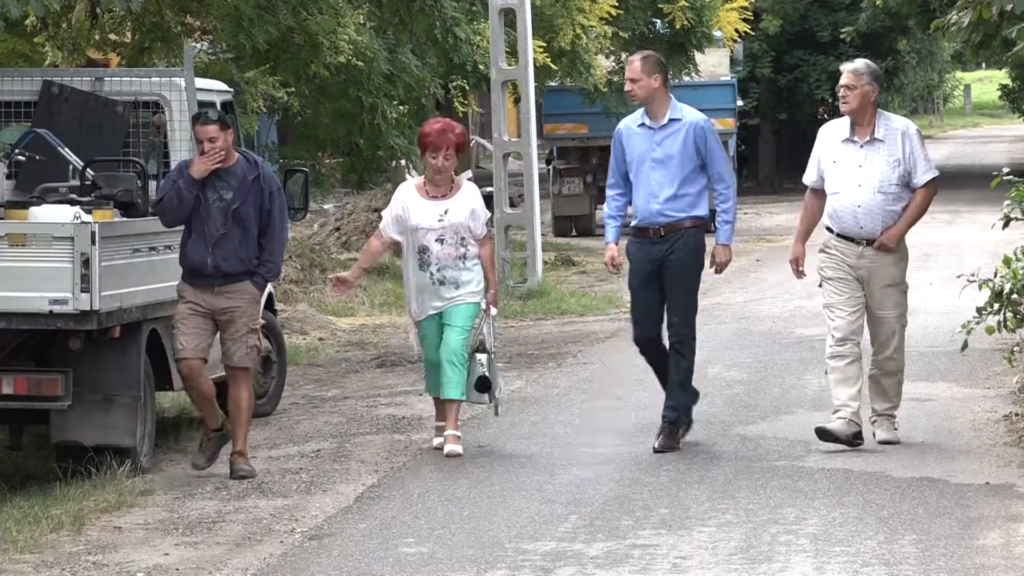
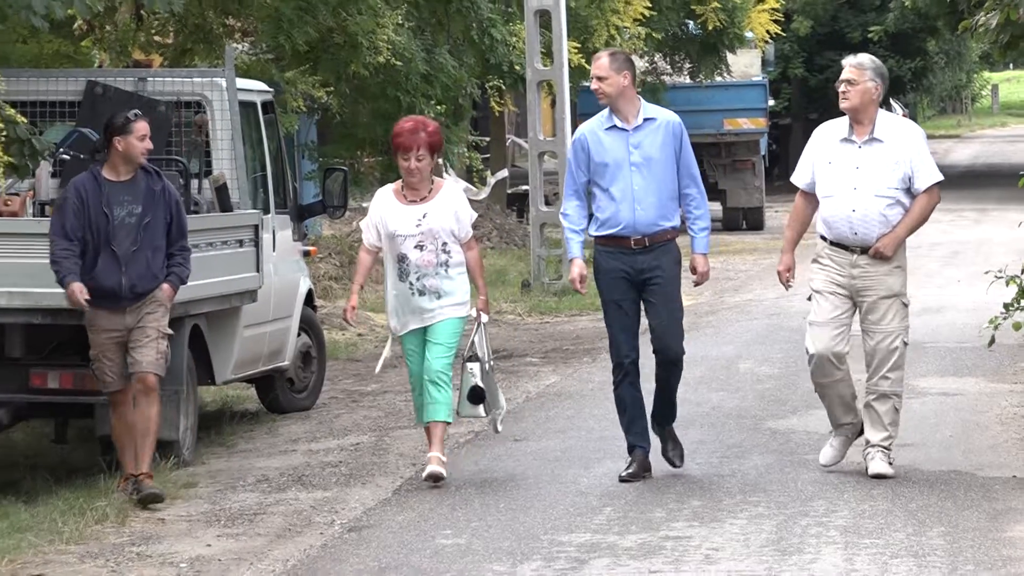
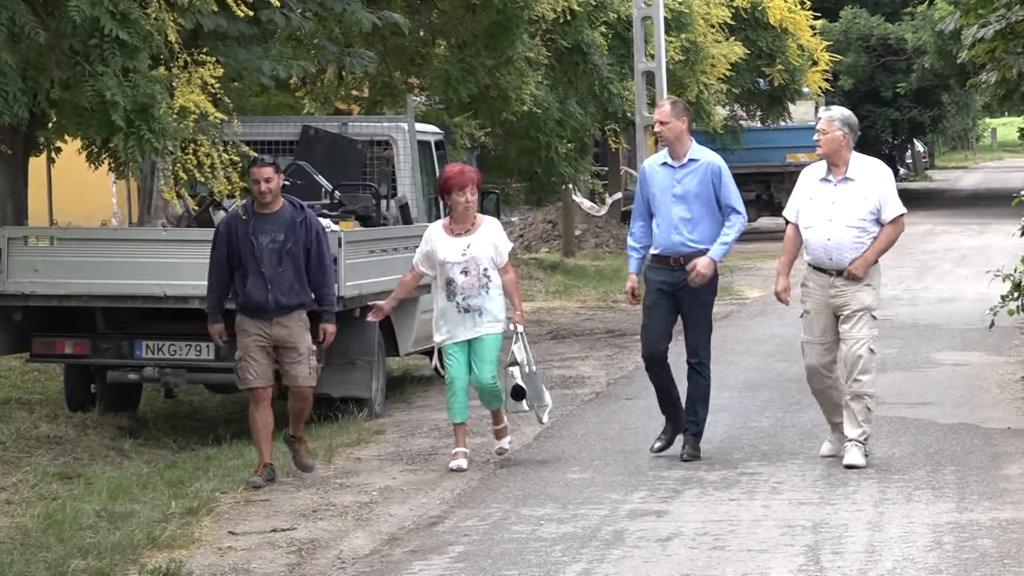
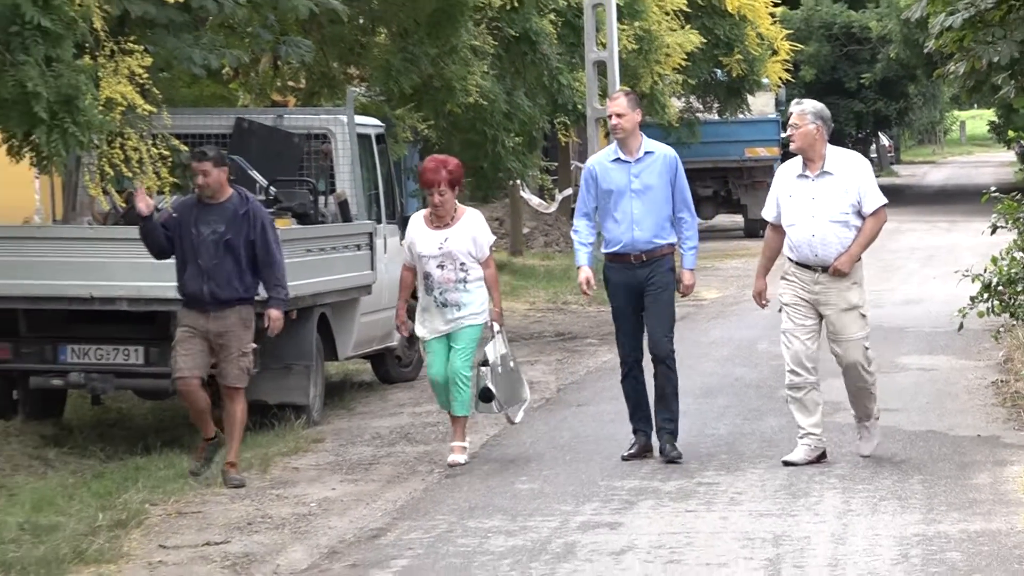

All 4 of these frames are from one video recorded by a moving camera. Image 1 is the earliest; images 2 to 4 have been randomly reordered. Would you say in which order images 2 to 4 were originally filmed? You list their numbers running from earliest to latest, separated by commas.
2, 4, 3
